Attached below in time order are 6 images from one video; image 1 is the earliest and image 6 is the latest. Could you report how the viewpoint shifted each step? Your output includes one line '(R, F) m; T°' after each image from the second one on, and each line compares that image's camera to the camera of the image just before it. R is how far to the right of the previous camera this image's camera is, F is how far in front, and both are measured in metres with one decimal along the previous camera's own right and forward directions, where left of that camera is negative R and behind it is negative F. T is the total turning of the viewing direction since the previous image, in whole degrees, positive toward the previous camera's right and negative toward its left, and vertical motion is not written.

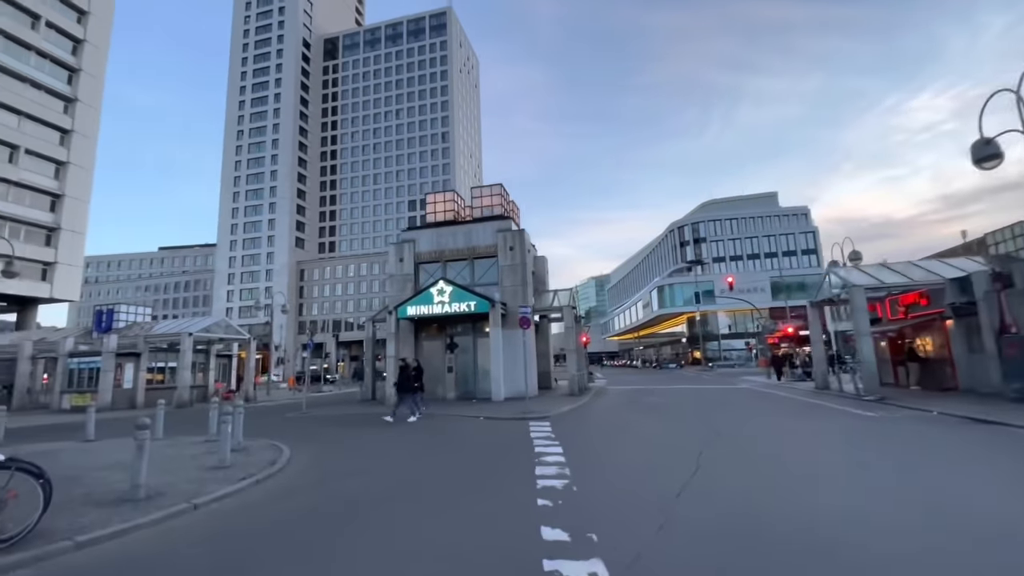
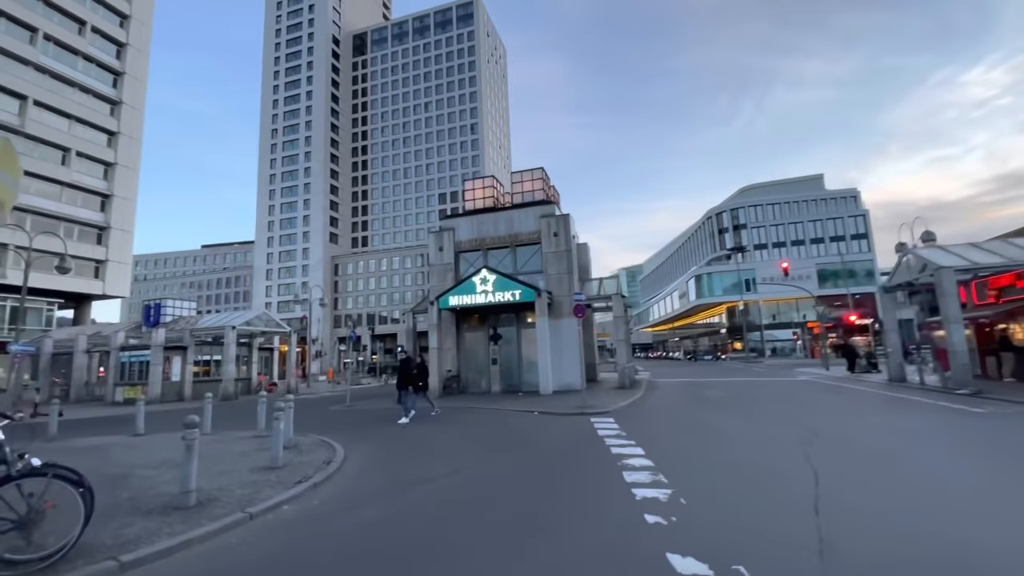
(-0.7, +0.9) m; -4°
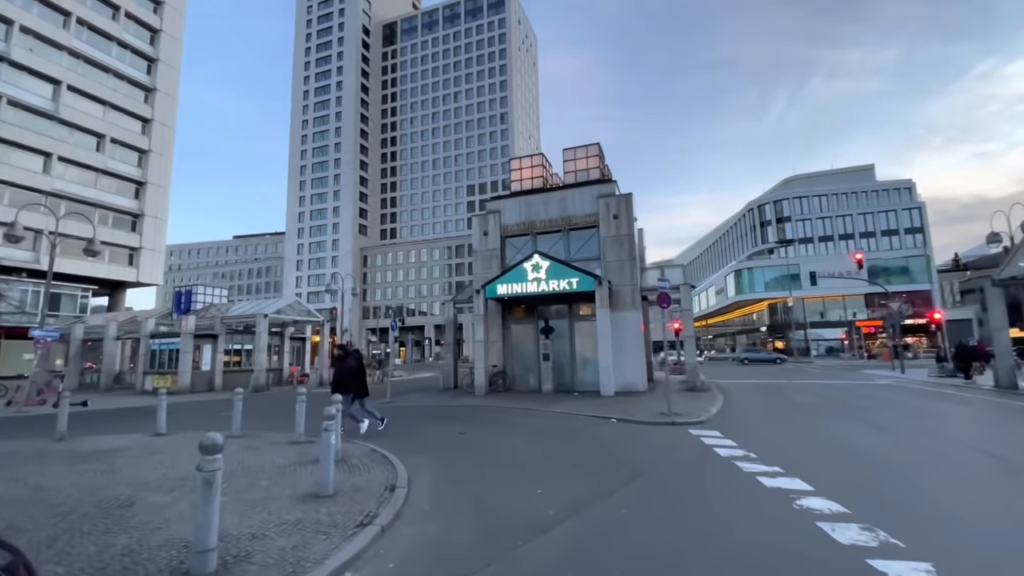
(-1.2, +1.9) m; -3°
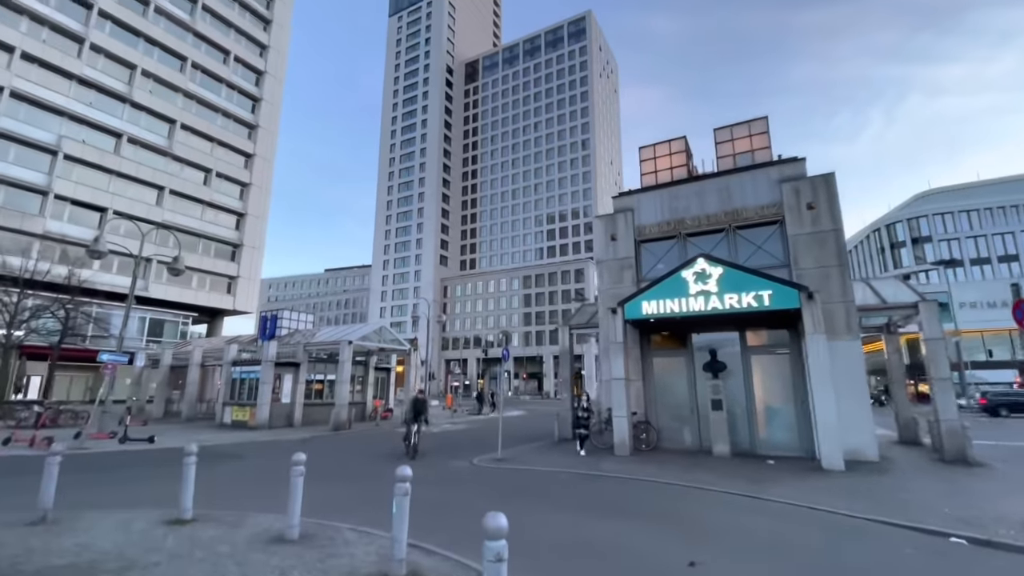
(-2.1, +4.2) m; -9°
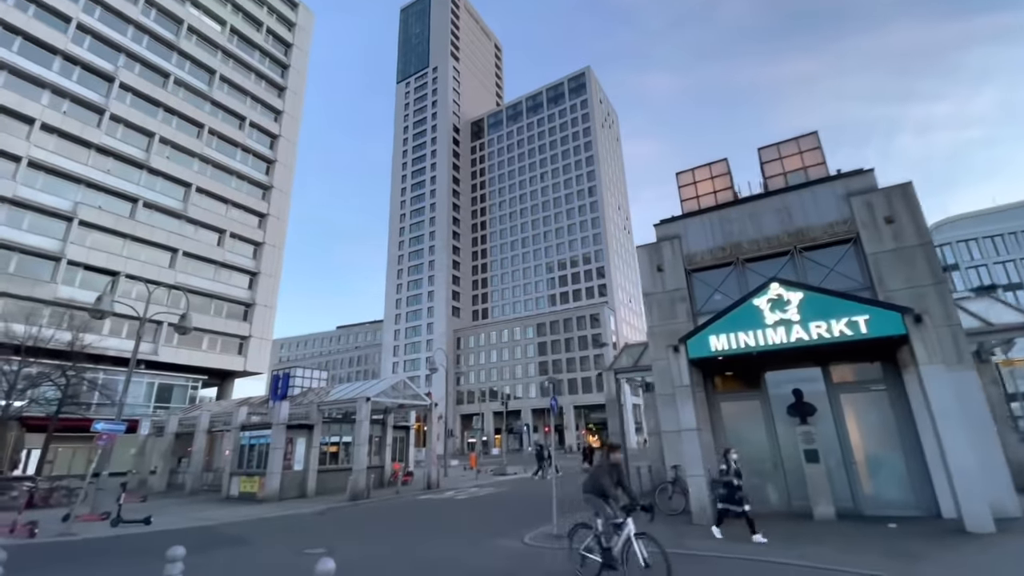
(-0.8, +1.5) m; -1°
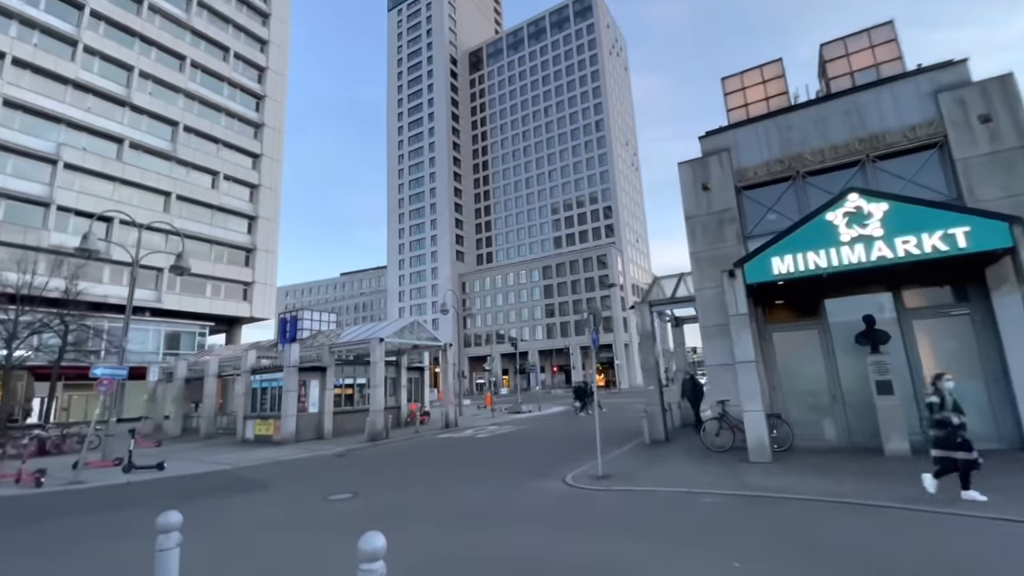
(-0.7, +1.3) m; 0°
